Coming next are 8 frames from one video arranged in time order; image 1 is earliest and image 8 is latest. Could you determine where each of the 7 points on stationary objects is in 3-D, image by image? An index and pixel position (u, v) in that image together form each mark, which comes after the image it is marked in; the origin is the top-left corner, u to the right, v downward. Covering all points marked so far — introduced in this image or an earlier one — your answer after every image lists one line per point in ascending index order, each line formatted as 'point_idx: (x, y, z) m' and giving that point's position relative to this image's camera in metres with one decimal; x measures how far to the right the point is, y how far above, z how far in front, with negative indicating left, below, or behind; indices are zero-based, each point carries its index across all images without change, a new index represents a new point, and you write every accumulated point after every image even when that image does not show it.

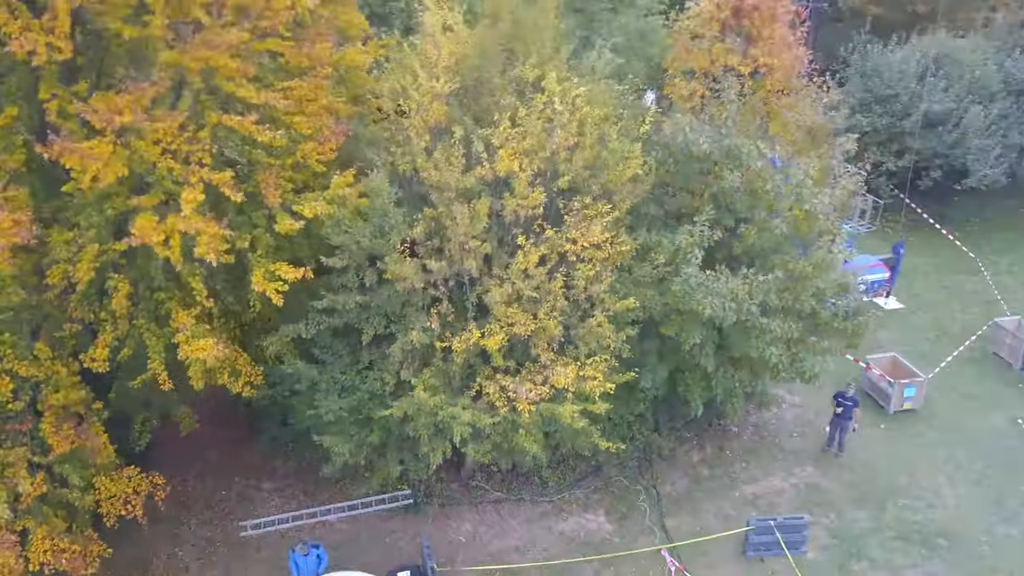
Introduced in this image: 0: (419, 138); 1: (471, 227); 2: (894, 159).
0: (-0.7, +1.1, +6.0) m
1: (-0.3, +0.4, +5.9) m
2: (+6.9, +2.5, +14.8) m
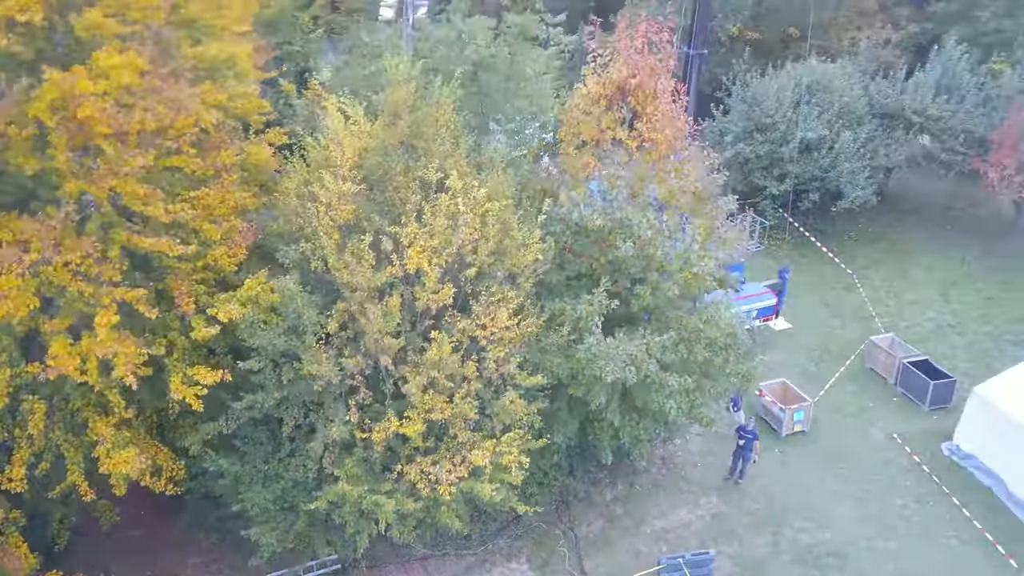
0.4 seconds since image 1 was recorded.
0: (-1.4, +0.4, +6.3) m
1: (-1.0, -0.3, +6.2) m
2: (+5.2, +2.0, +15.8) m
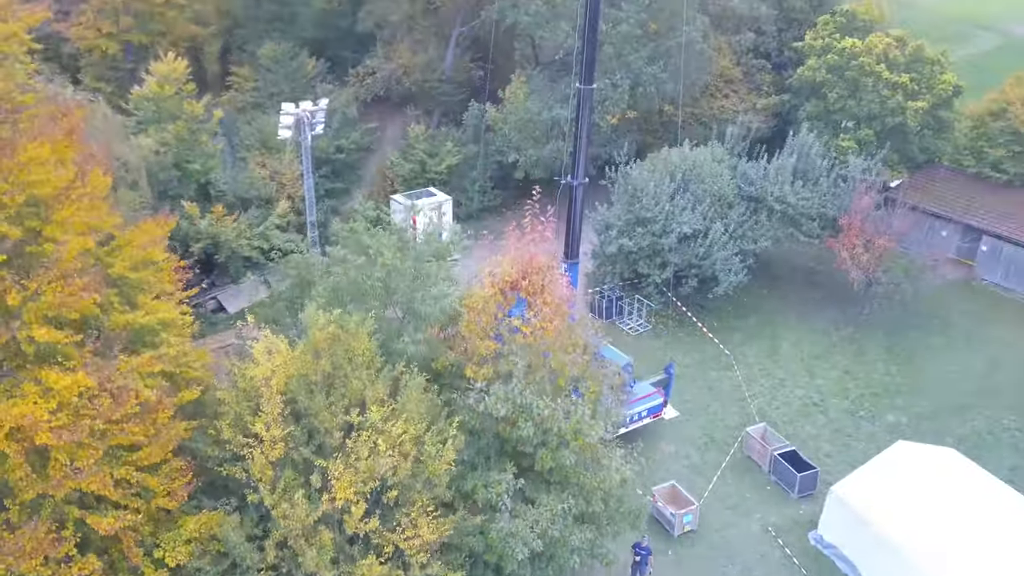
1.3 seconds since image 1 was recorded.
0: (-2.2, -1.7, +7.0) m
1: (-1.7, -2.3, +7.0) m
2: (+3.2, +0.4, +17.2) m
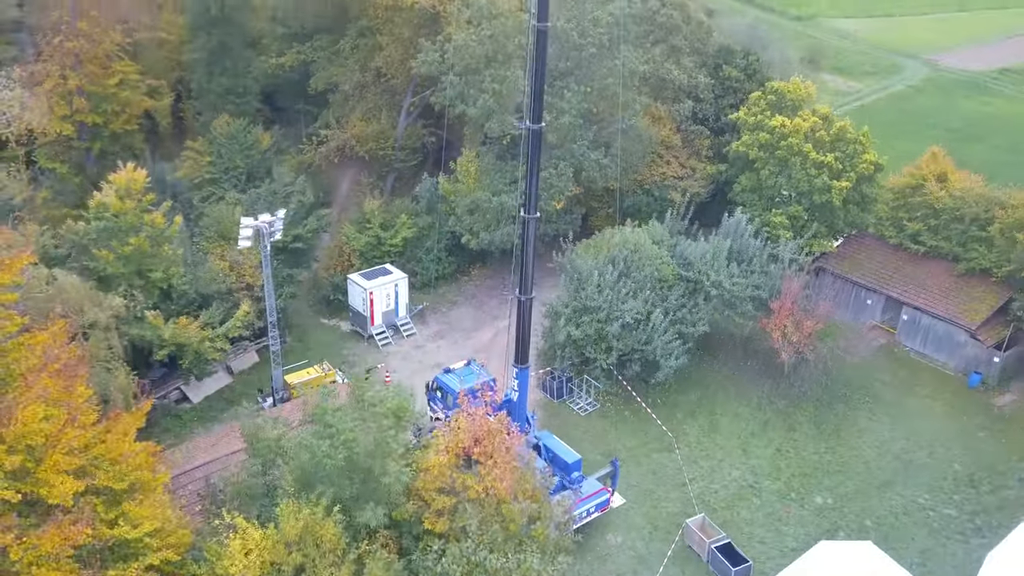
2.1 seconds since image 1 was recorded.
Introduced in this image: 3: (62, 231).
0: (-2.6, -3.8, +7.8) m
1: (-2.1, -4.4, +7.8) m
2: (+2.1, -1.6, +18.3) m
3: (-9.5, +1.2, +16.9) m
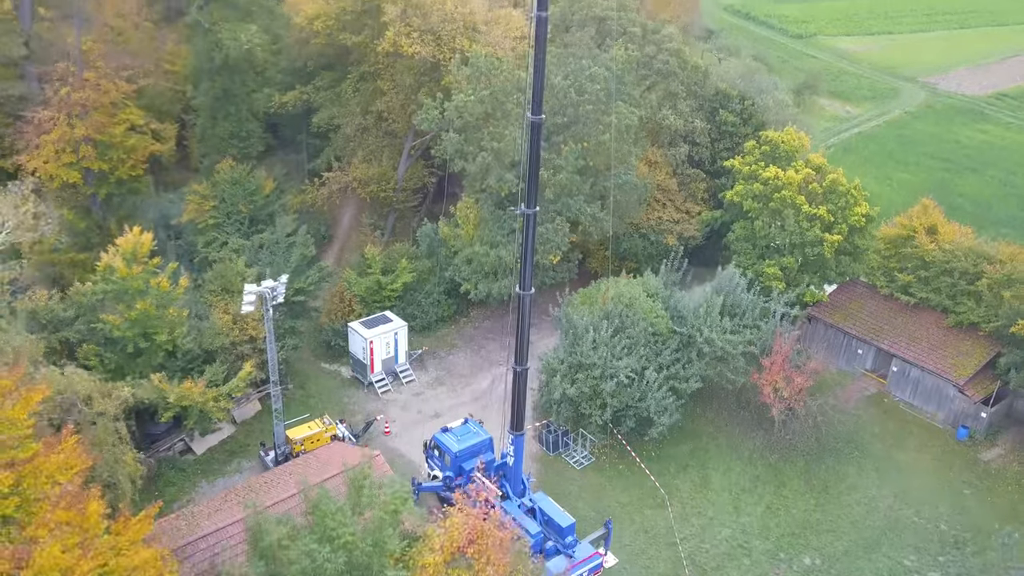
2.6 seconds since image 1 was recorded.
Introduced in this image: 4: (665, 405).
0: (-2.7, -5.1, +8.2) m
1: (-2.2, -5.7, +8.2) m
2: (+2.0, -2.9, +18.7) m
3: (-9.6, -0.1, +17.3) m
4: (+3.6, -2.7, +18.7) m
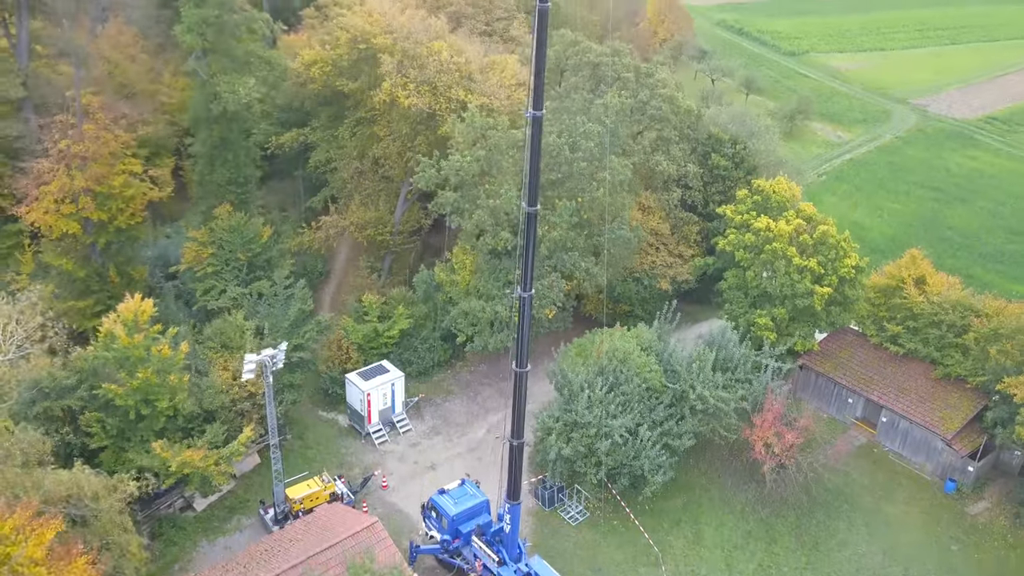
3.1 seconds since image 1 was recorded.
0: (-2.7, -6.5, +8.5) m
1: (-2.2, -7.1, +8.5) m
2: (+2.0, -4.3, +19.0) m
3: (-9.7, -1.6, +17.6) m
4: (+3.5, -4.2, +19.0) m
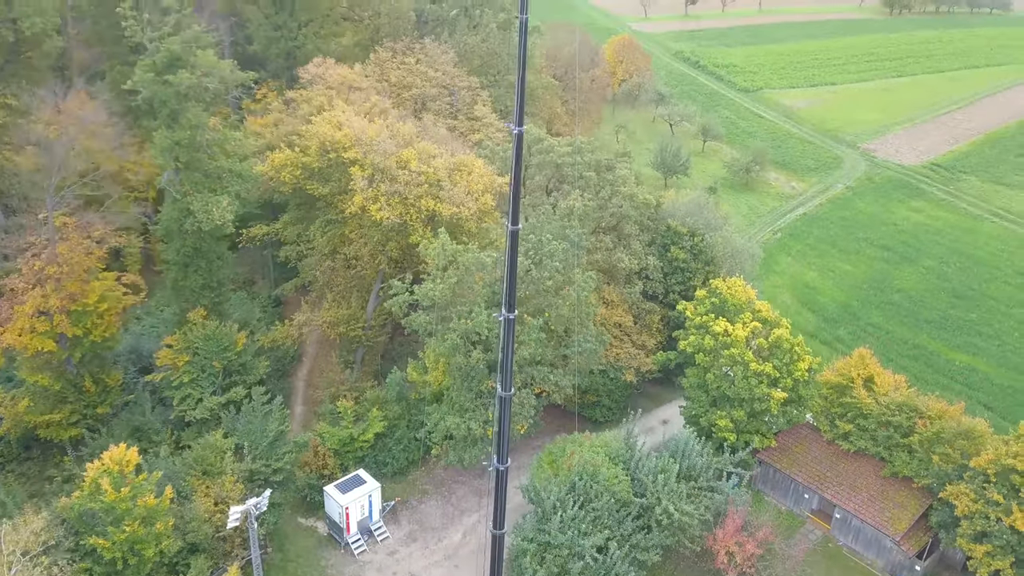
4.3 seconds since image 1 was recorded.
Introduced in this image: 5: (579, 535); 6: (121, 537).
0: (-2.8, -9.7, +9.2) m
1: (-2.3, -10.4, +9.3) m
2: (+1.4, -7.4, +20.0) m
3: (-10.2, -5.0, +18.0) m
4: (+2.9, -7.3, +20.0) m
5: (+1.7, -6.1, +20.0) m
6: (-8.6, -5.4, +17.5) m
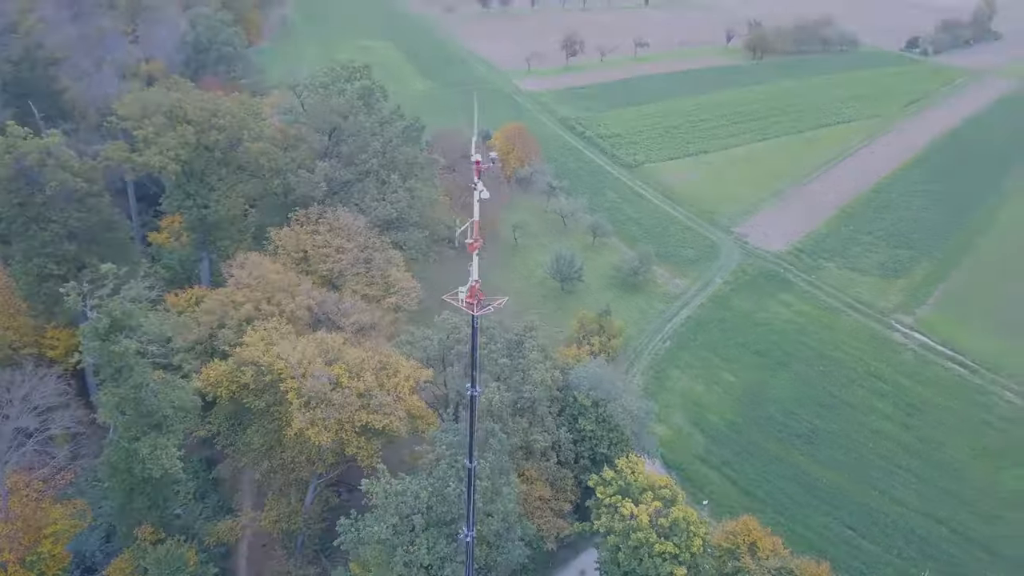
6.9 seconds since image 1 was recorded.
0: (-2.5, -16.8, +11.9) m
1: (-2.0, -17.4, +12.0) m
2: (+0.1, -14.2, +23.0) m
3: (-11.3, -12.5, +19.6) m
4: (+1.6, -14.0, +23.3) m
5: (+0.3, -12.9, +23.1) m
6: (-9.6, -12.8, +19.3) m
